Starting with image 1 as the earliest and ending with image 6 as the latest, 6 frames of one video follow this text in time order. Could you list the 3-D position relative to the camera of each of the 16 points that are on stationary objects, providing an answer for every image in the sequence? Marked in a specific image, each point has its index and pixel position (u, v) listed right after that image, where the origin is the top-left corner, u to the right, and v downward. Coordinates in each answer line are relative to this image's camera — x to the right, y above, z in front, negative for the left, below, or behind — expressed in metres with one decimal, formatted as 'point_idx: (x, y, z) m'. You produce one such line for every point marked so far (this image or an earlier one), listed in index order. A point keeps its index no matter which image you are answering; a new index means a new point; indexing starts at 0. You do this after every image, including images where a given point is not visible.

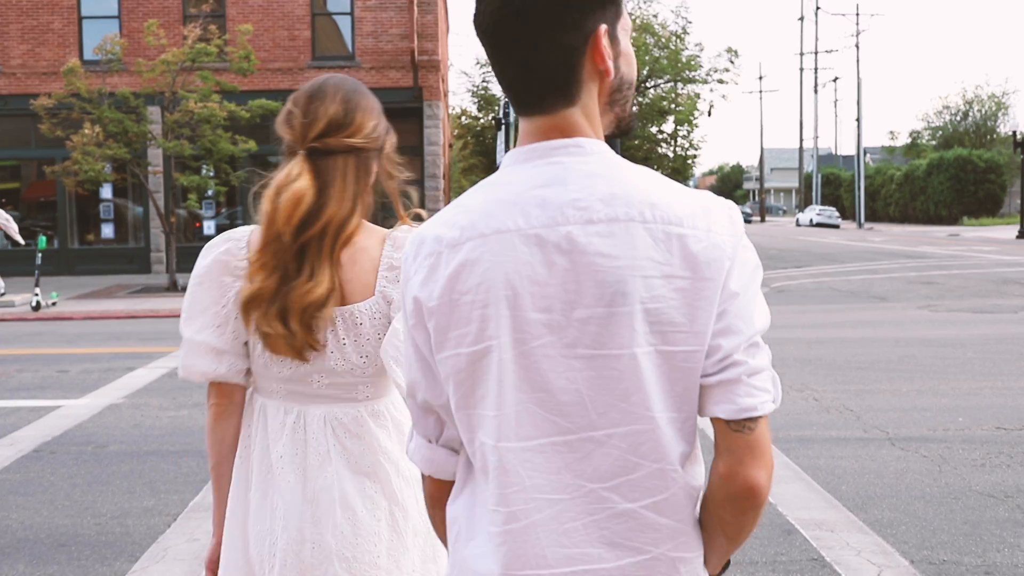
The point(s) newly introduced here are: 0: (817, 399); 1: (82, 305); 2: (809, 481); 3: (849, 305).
0: (+2.1, -0.8, +8.2) m
1: (-6.8, -0.3, +18.9) m
2: (+1.5, -0.9, +5.9) m
3: (+4.6, -0.2, +16.5) m
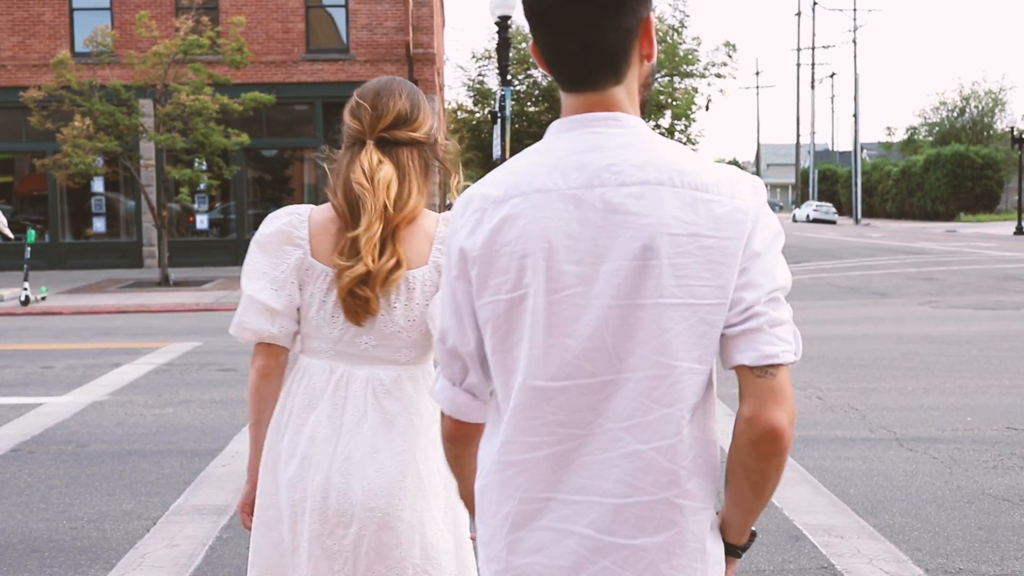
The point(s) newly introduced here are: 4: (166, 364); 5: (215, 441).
0: (+2.0, -0.7, +8.0) m
1: (-6.8, -0.2, +18.6) m
2: (+1.4, -0.9, +5.7) m
3: (+4.6, -0.2, +16.3) m
4: (-2.8, -0.6, +9.8) m
5: (-1.7, -0.9, +6.7) m
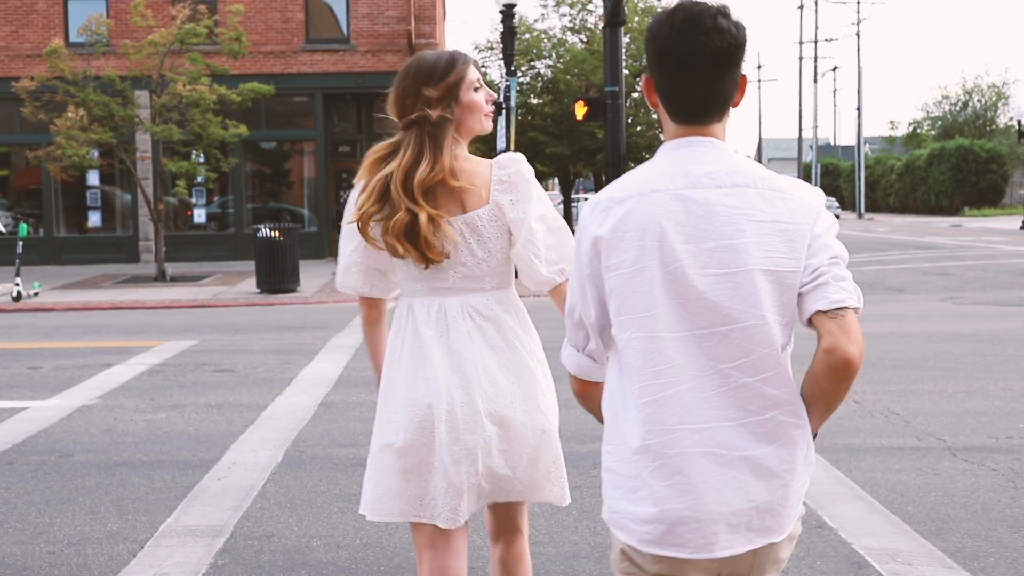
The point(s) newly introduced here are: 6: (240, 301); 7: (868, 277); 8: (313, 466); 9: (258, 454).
0: (+2.1, -0.7, +7.5) m
1: (-6.7, -0.1, +18.1) m
2: (+1.5, -0.9, +5.1) m
3: (+4.7, -0.1, +15.8) m
4: (-2.7, -0.6, +9.3) m
5: (-1.6, -0.8, +6.2) m
6: (-3.9, -0.2, +17.4) m
7: (+5.9, +0.2, +19.8) m
8: (-1.0, -0.9, +5.9) m
9: (-1.3, -0.8, +6.1) m
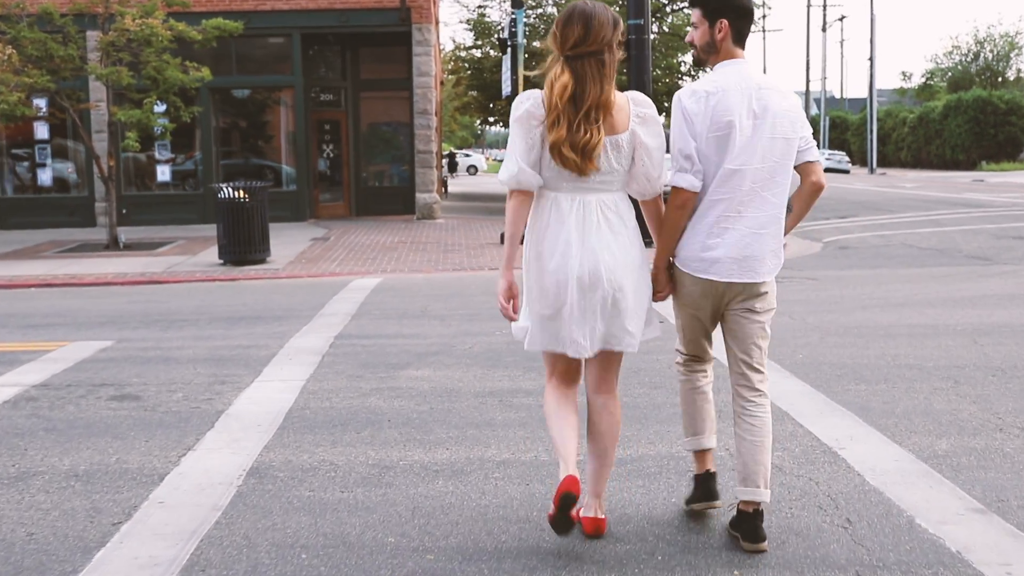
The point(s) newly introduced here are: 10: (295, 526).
0: (+2.3, -0.7, +4.7) m
1: (-6.6, +0.2, +15.3) m
2: (+1.7, -1.0, +2.4) m
3: (+4.8, +0.2, +13.1) m
4: (-2.6, -0.5, +6.5) m
5: (-1.4, -0.9, +3.5) m
6: (-3.8, +0.2, +14.6) m
7: (+6.0, +0.7, +17.0) m
8: (-0.8, -0.9, +3.1) m
9: (-1.1, -0.9, +3.3) m
10: (-0.7, -0.8, +4.1) m
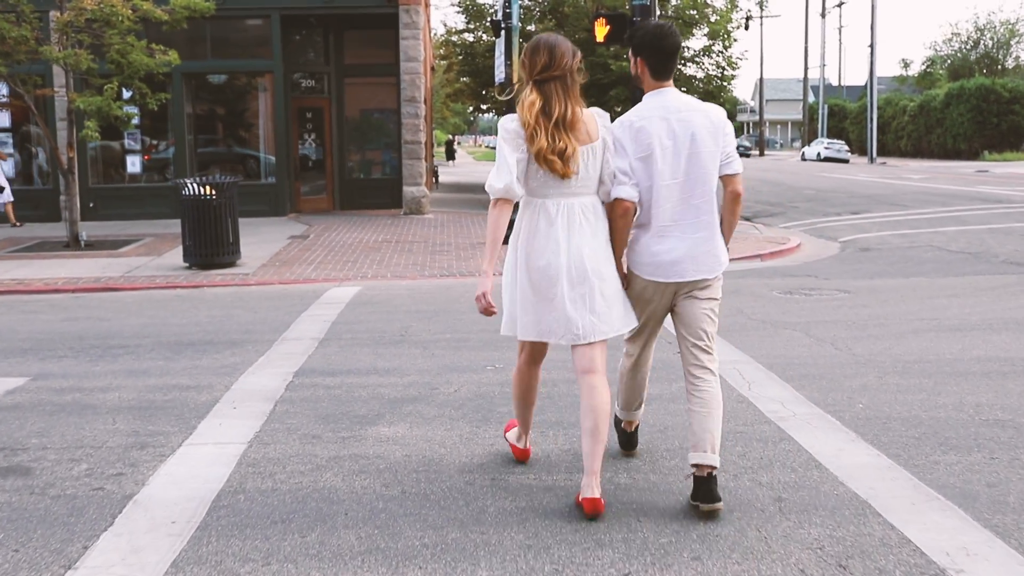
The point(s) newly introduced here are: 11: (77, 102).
0: (+2.3, -0.9, +3.4) m
1: (-6.7, +0.2, +13.9) m
2: (+1.7, -1.2, +1.1) m
3: (+4.7, +0.1, +11.7) m
4: (-2.6, -0.7, +5.1) m
5: (-1.4, -1.1, +2.1) m
6: (-3.9, +0.1, +13.2) m
7: (+5.9, +0.6, +15.7) m
8: (-0.8, -1.1, +1.7) m
9: (-1.1, -1.1, +2.0) m
10: (-0.7, -1.0, +2.8) m
11: (-5.9, +2.5, +16.2) m
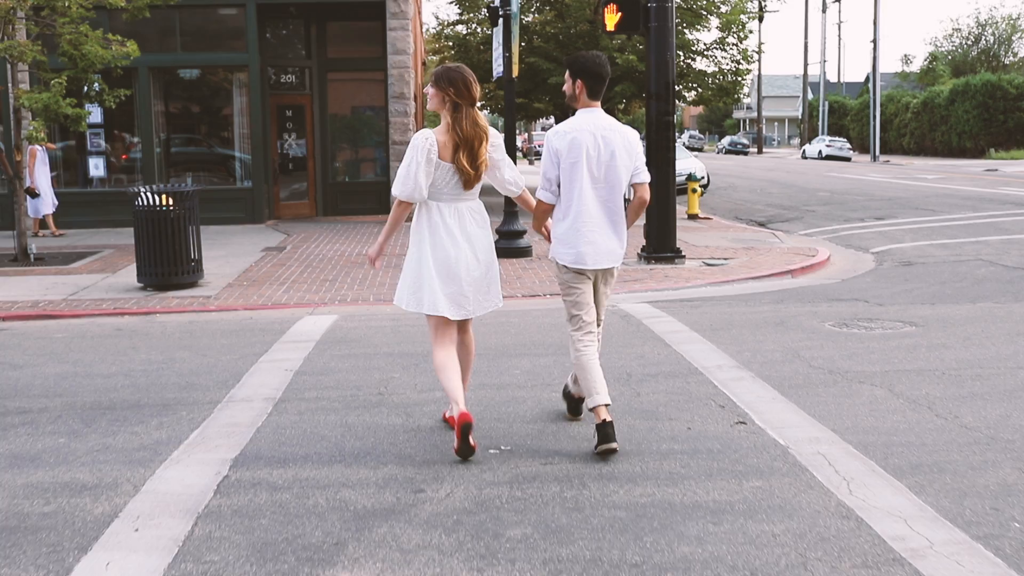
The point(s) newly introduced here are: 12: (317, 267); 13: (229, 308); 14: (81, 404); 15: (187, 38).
0: (+2.4, -1.2, +1.7) m
1: (-6.7, -0.1, +12.1) m
2: (+1.8, -1.5, -0.7) m
3: (+4.7, -0.1, +10.0) m
4: (-2.5, -1.0, +3.4) m
5: (-1.3, -1.4, +0.4) m
6: (-3.9, -0.2, +11.5) m
7: (+5.9, +0.4, +14.0) m
8: (-0.7, -1.4, 0.0) m
9: (-1.0, -1.4, +0.2) m
10: (-0.7, -1.3, +1.0) m
11: (-5.9, +2.3, +14.5) m
12: (-2.3, +0.2, +14.0) m
13: (-2.6, -0.2, +11.1) m
14: (-2.3, -0.6, +6.7) m
15: (-5.0, +3.8, +18.3) m
